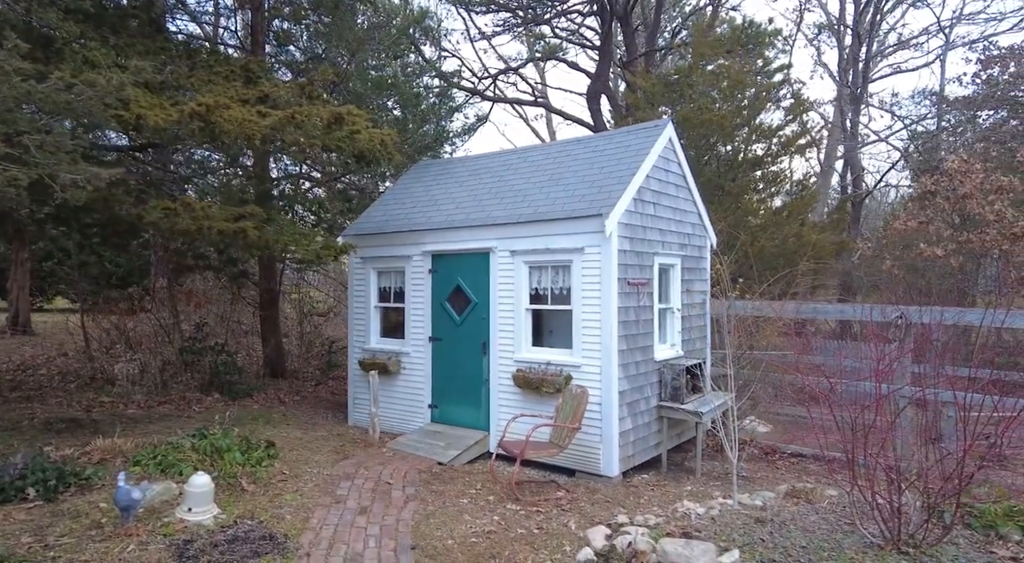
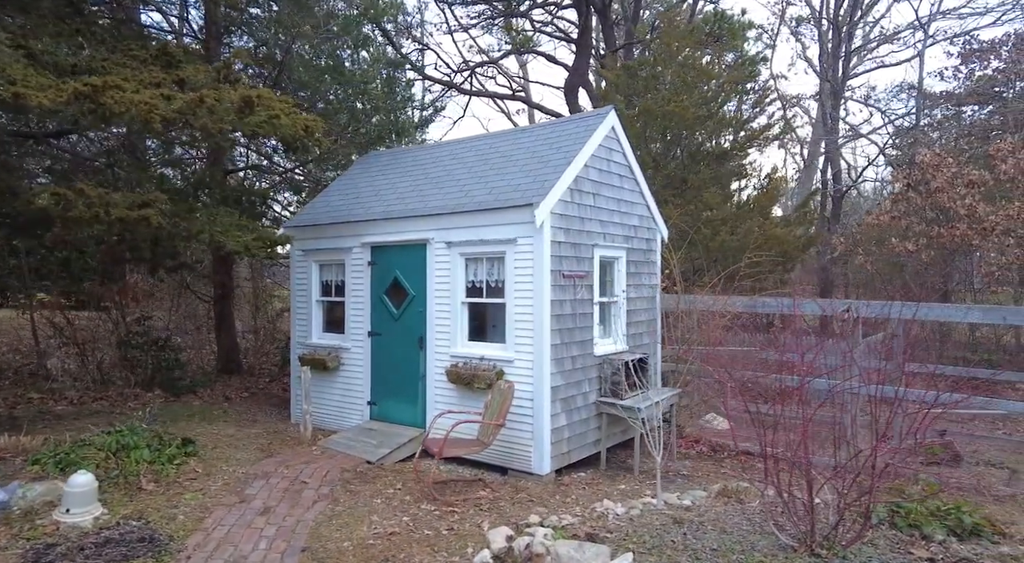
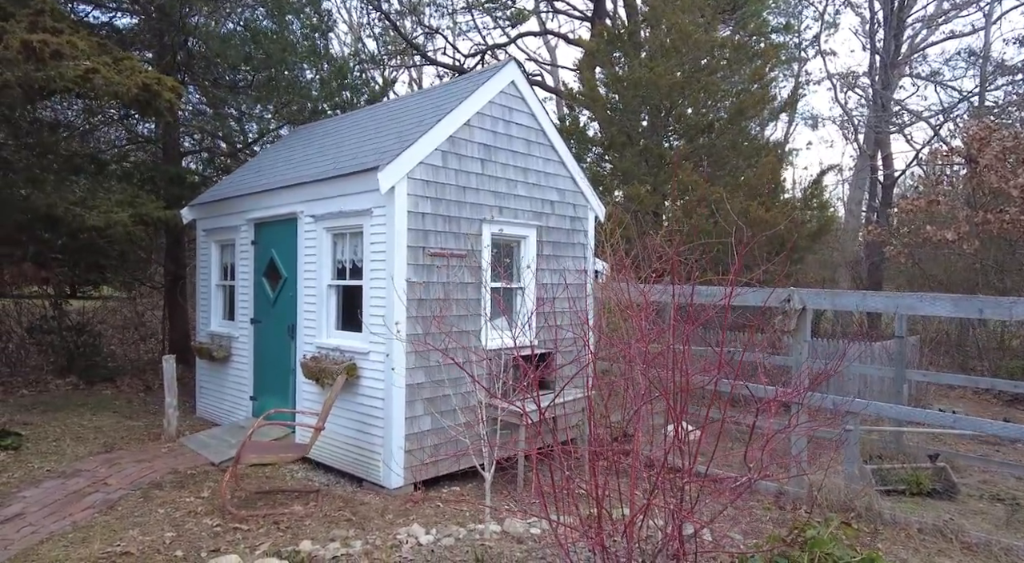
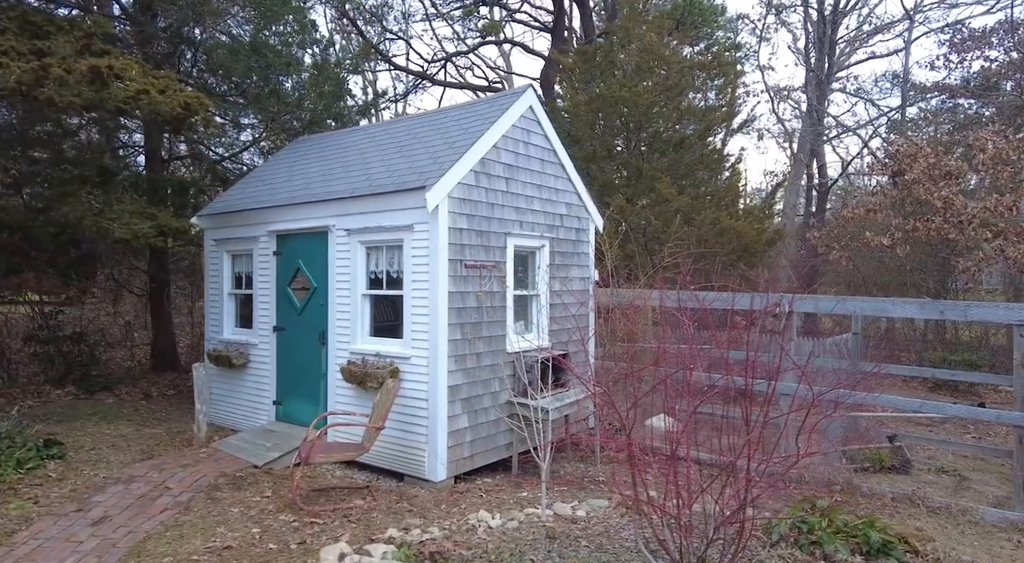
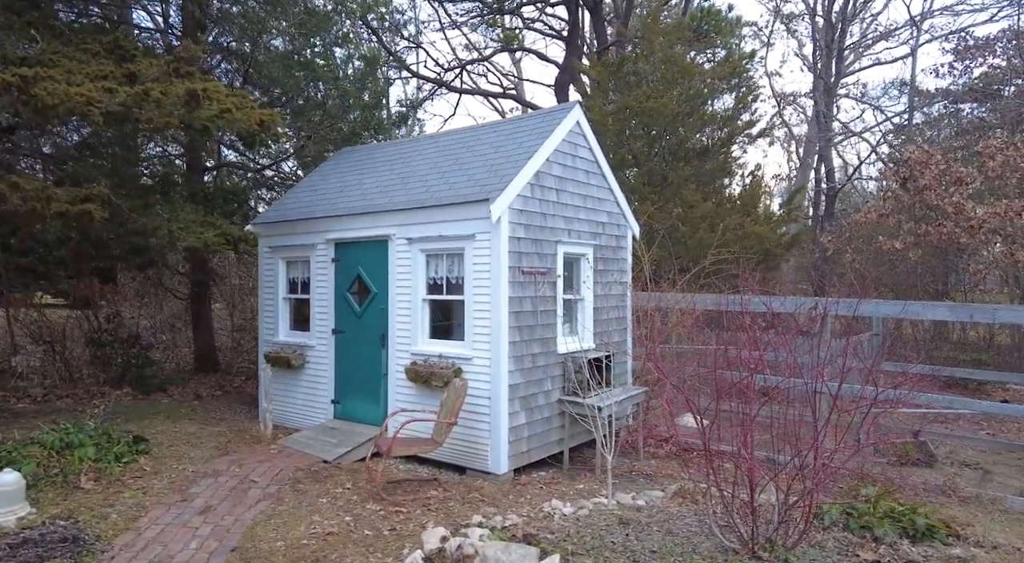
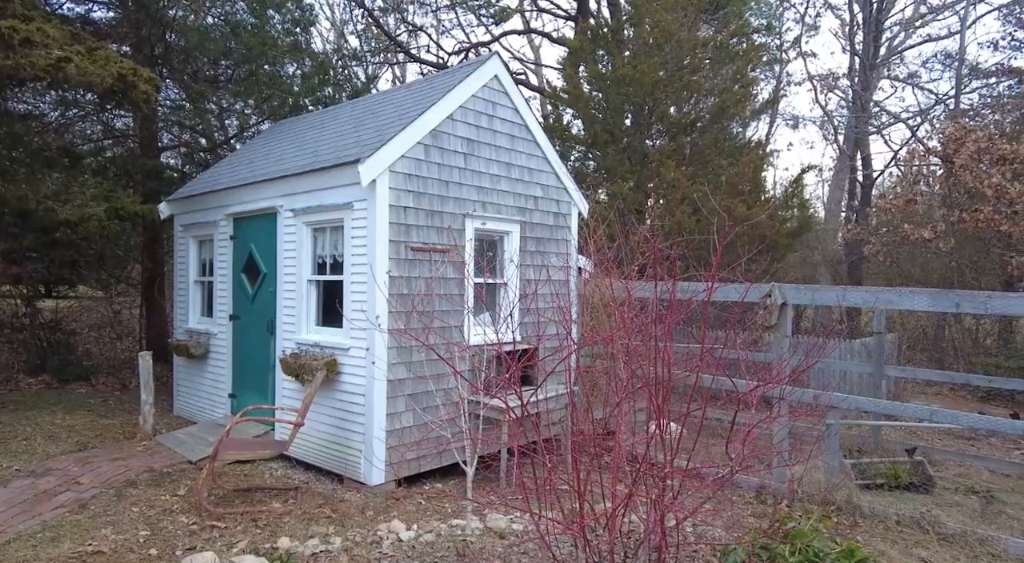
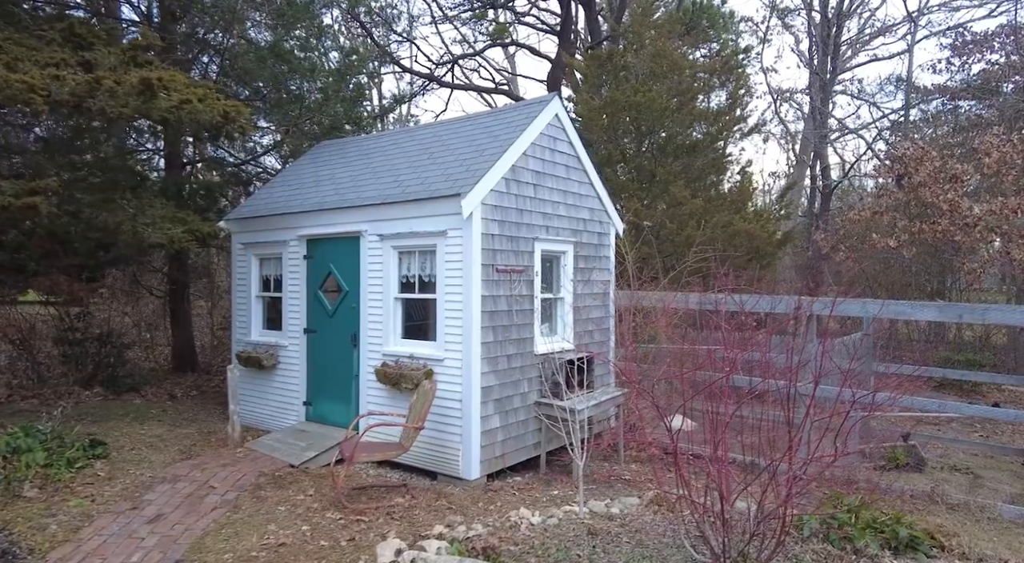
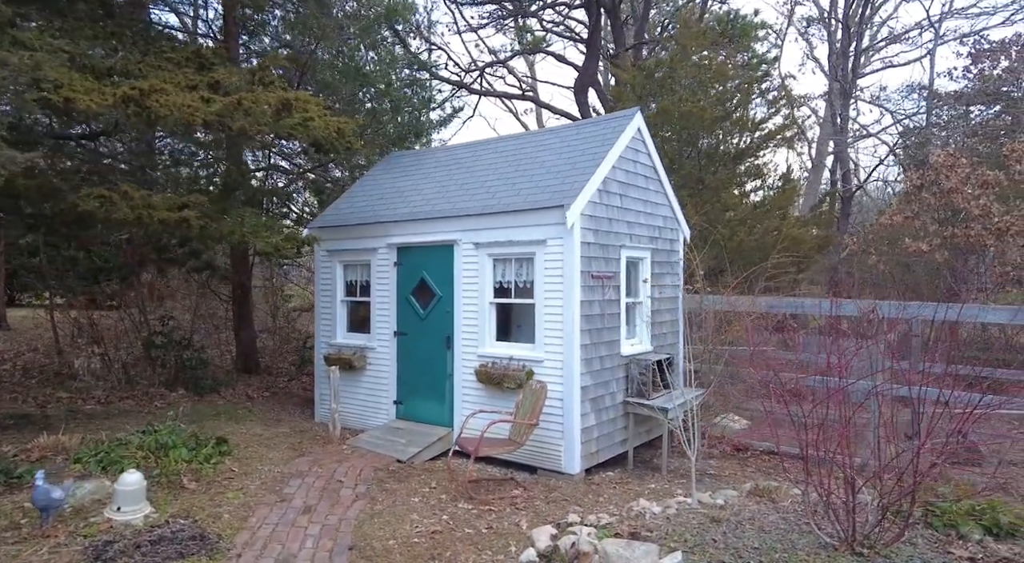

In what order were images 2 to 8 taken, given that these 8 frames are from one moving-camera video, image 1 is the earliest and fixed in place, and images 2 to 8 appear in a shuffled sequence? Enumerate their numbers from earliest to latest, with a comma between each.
8, 2, 5, 7, 4, 3, 6
